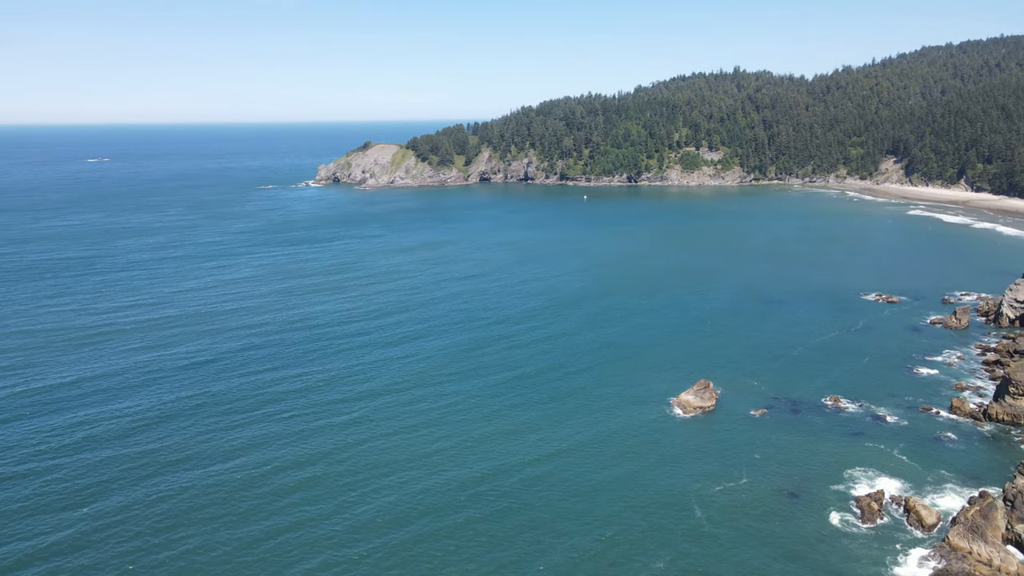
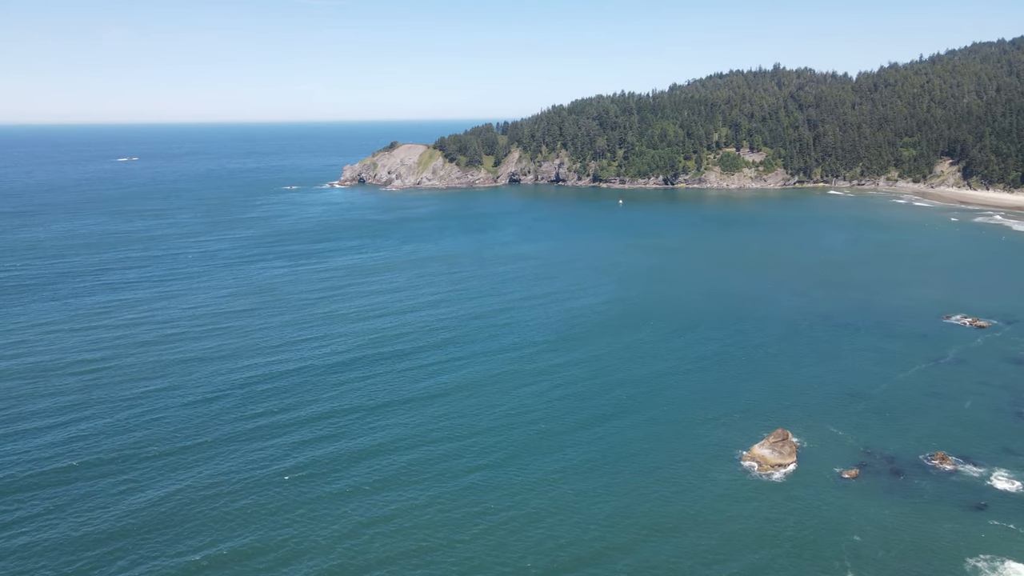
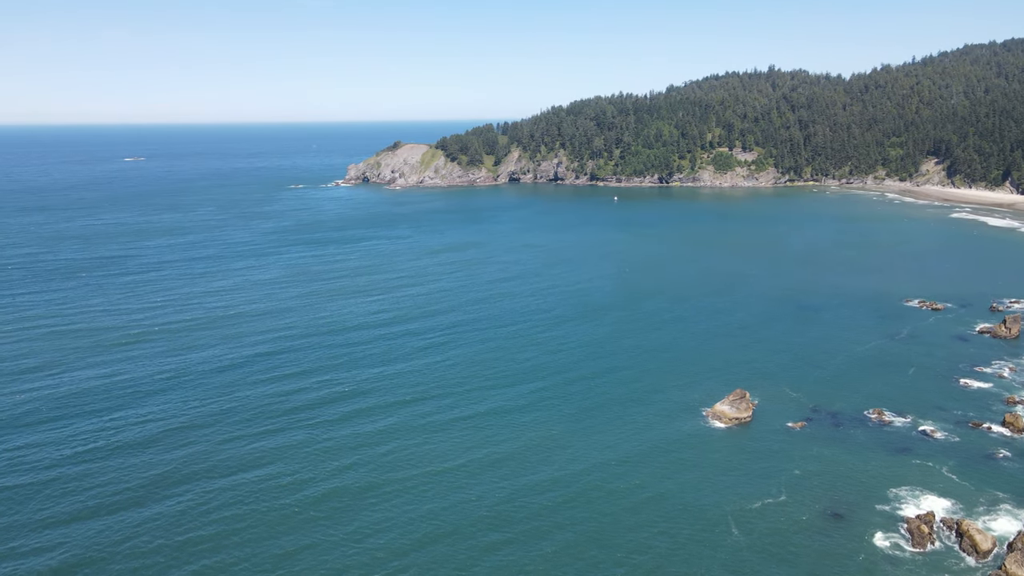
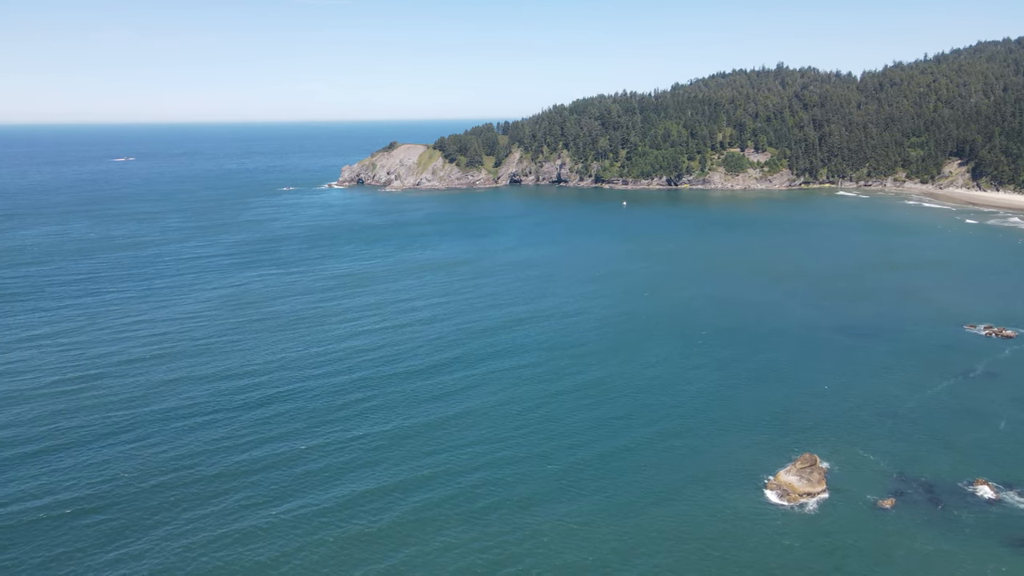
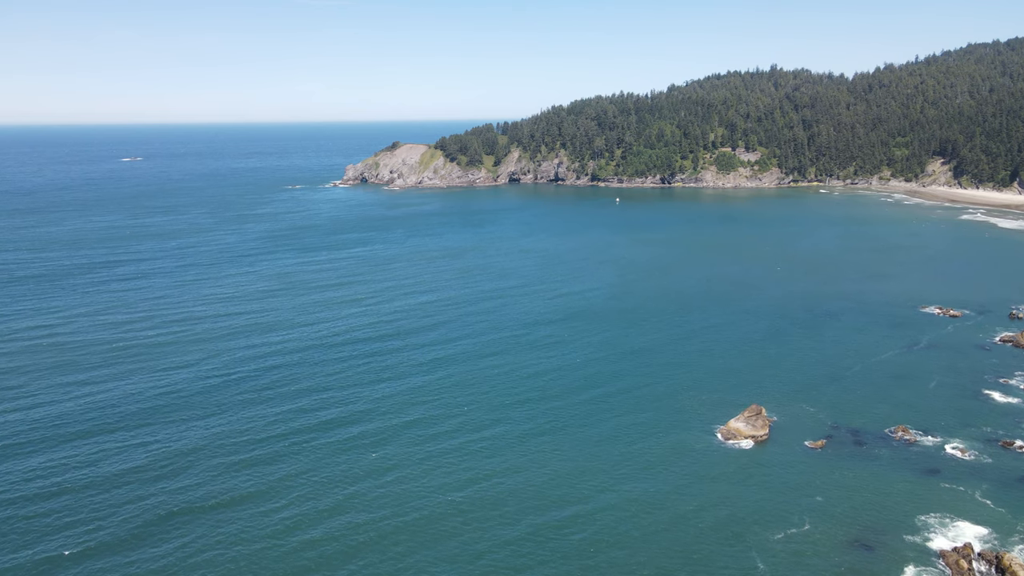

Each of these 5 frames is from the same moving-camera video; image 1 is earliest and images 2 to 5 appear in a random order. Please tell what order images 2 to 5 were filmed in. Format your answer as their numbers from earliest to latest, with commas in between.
3, 5, 2, 4
